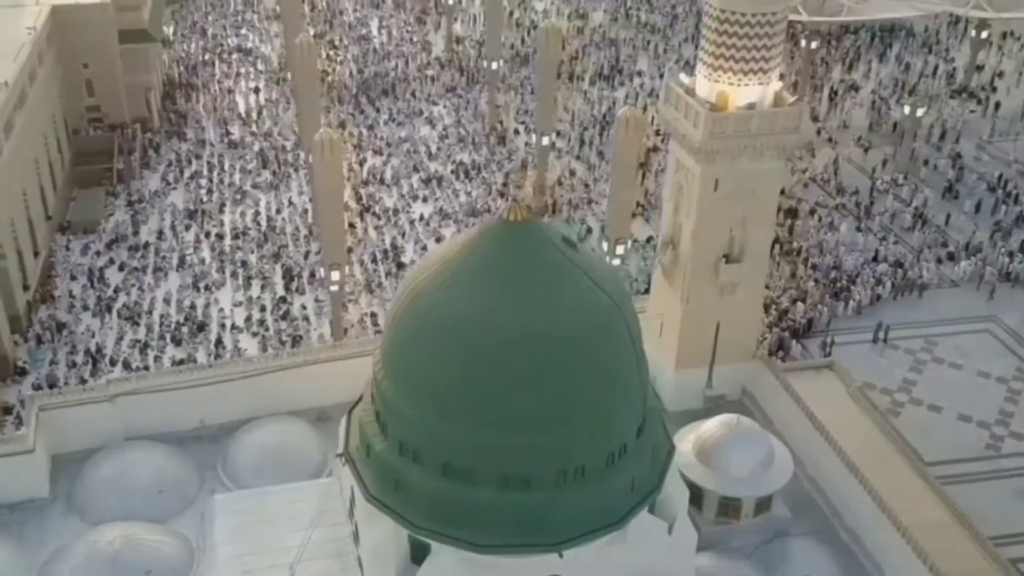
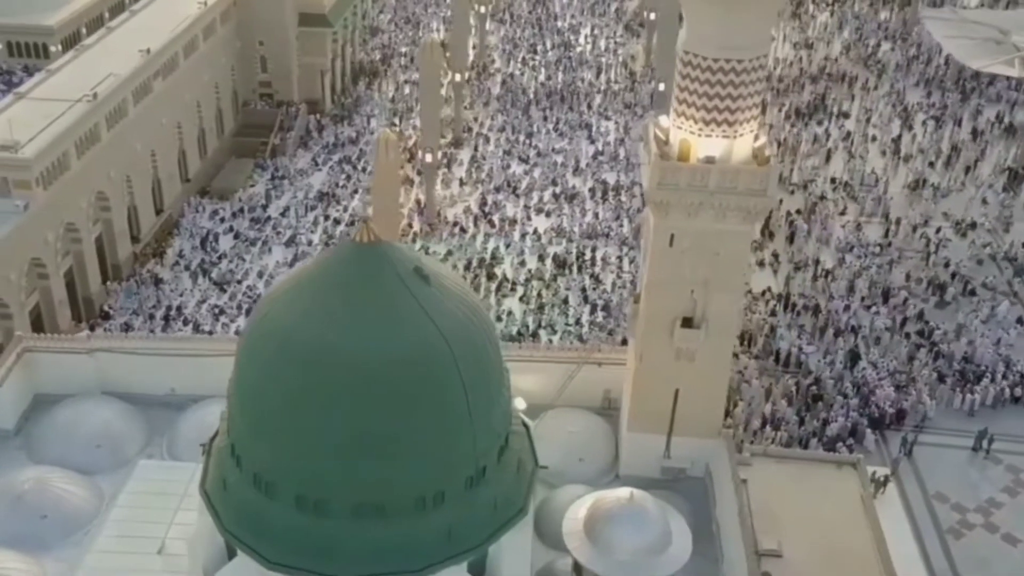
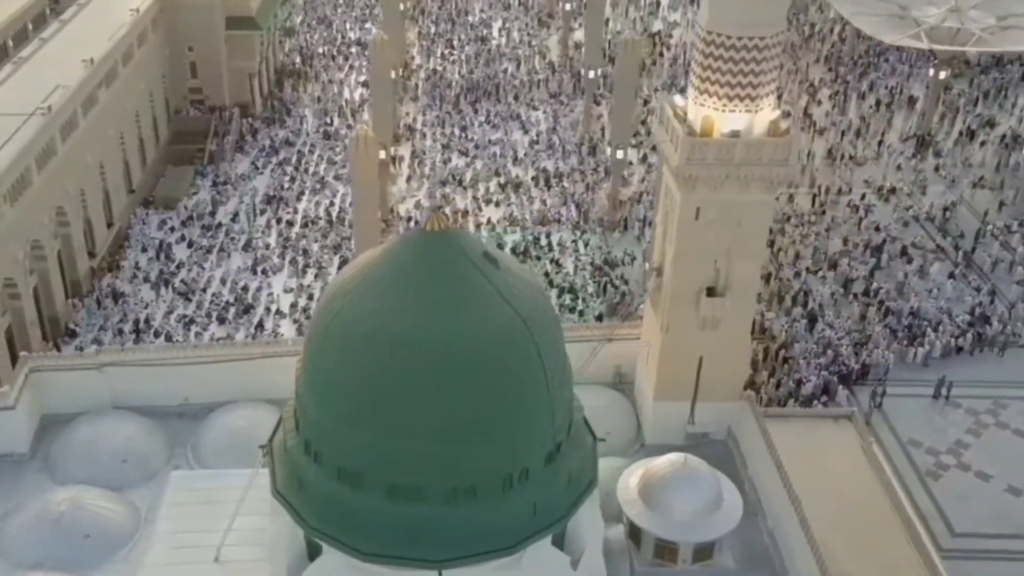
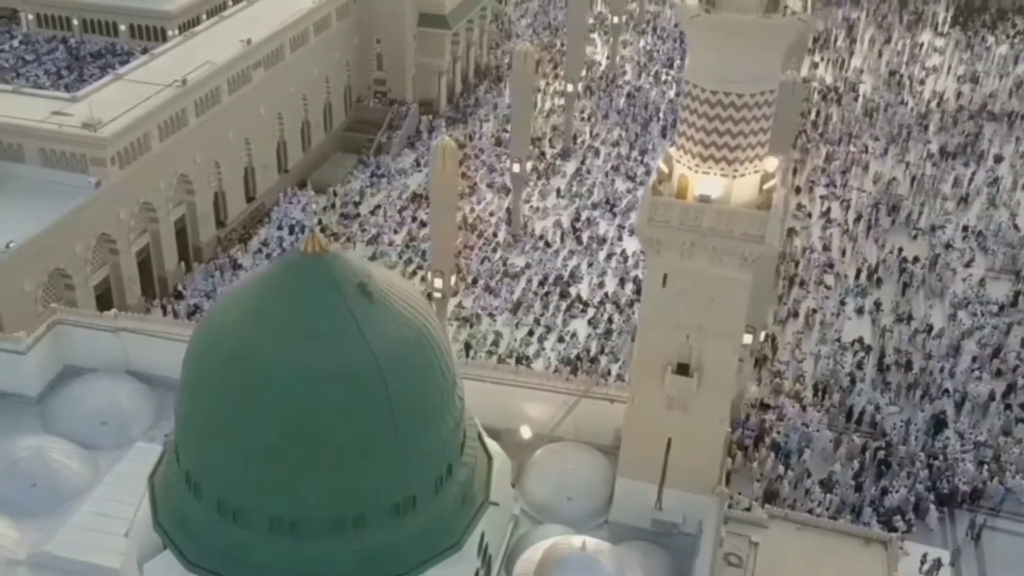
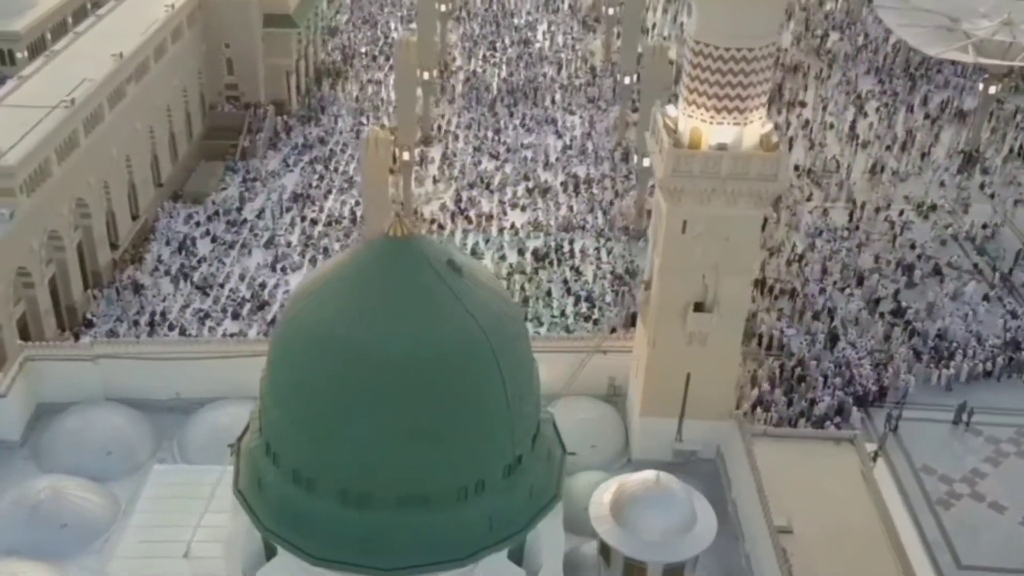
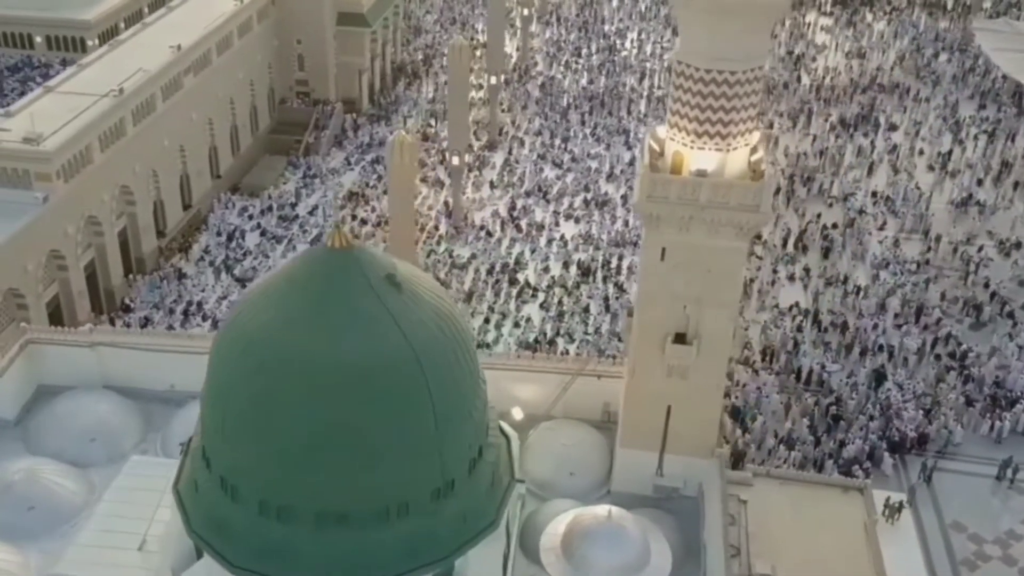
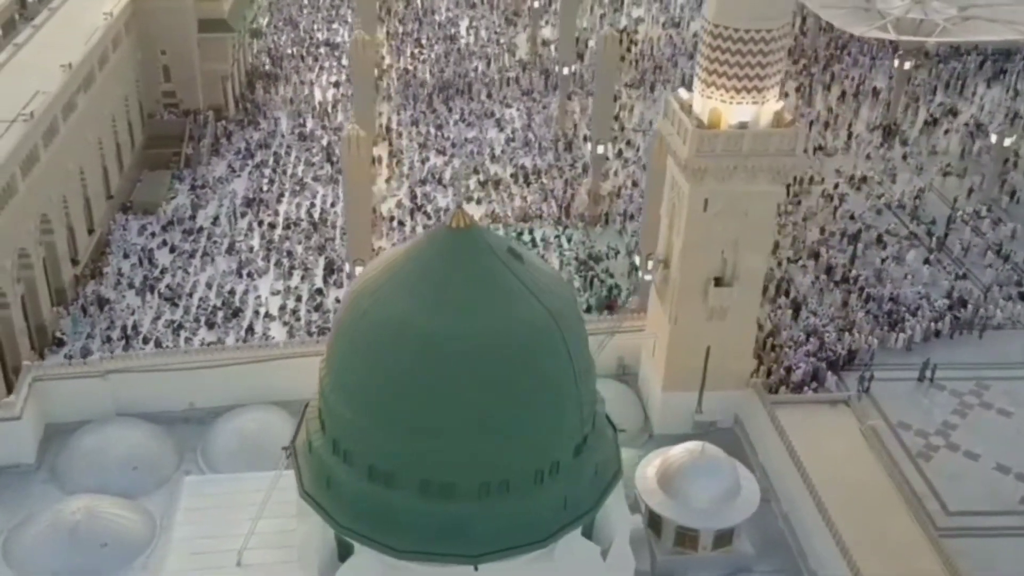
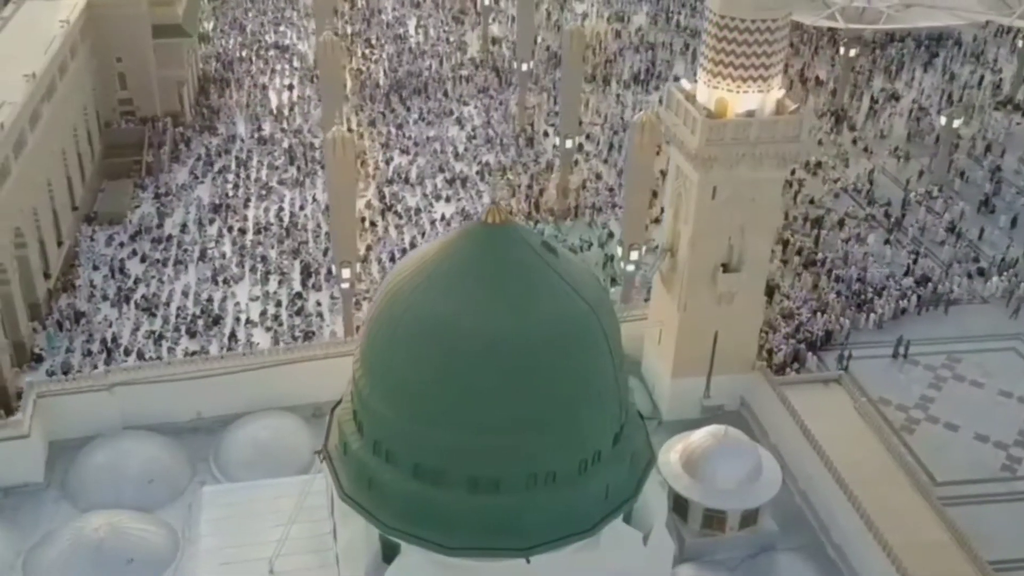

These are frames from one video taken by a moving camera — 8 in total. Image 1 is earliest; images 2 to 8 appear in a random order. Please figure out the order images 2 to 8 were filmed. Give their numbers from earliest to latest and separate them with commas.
8, 7, 3, 5, 2, 6, 4
